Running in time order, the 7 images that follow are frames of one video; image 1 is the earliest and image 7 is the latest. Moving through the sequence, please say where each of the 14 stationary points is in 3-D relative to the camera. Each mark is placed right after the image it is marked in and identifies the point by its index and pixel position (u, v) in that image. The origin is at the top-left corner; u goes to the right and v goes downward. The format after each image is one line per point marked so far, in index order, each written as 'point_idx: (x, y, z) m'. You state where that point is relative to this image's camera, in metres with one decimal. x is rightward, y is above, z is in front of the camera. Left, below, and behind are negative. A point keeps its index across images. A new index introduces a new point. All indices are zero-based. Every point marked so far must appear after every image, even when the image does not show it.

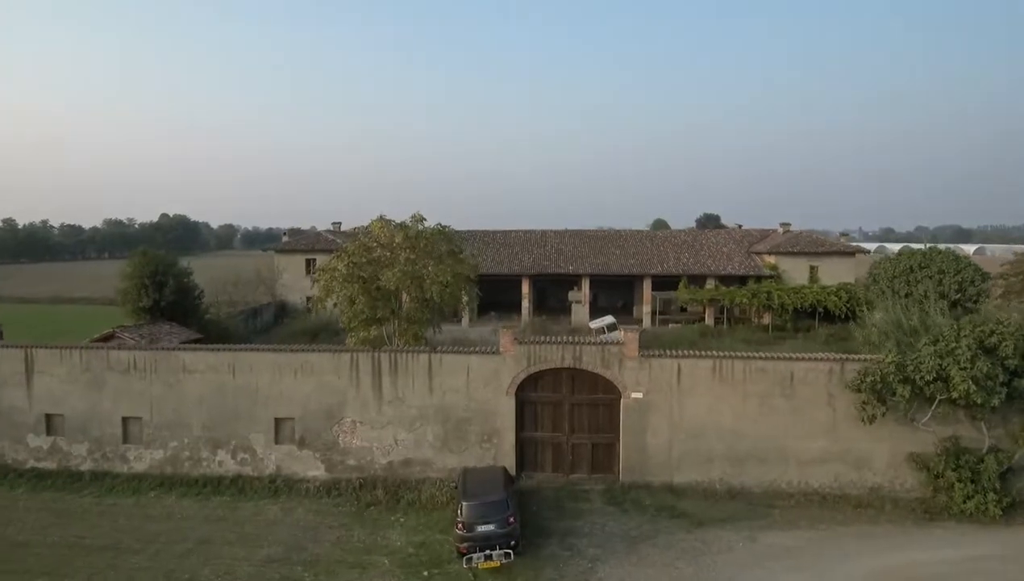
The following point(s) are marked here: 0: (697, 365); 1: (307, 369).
0: (+3.5, -1.4, +10.4) m
1: (-4.0, -1.5, +10.9) m
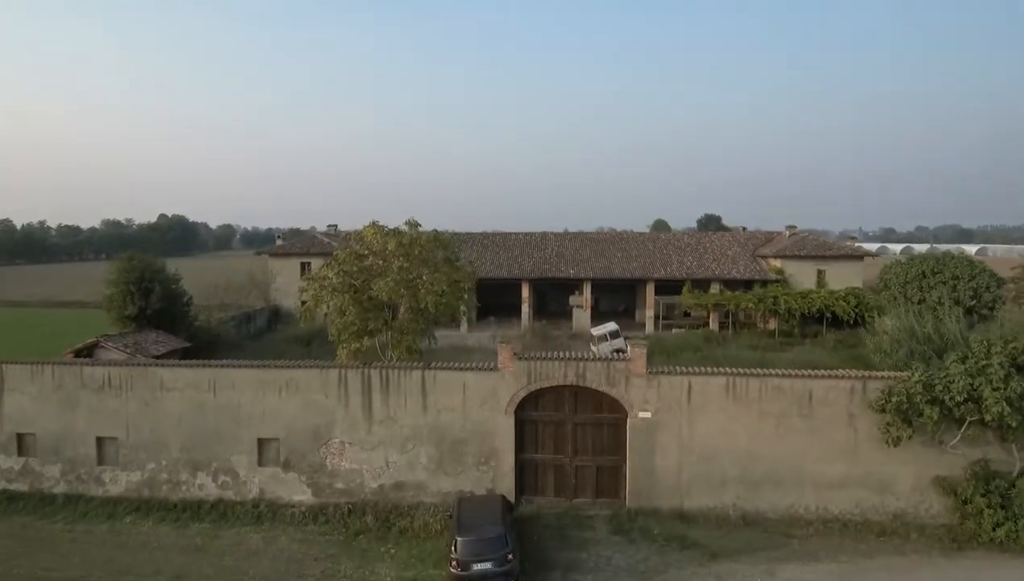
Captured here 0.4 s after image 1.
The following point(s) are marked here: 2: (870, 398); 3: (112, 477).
0: (+3.5, -1.6, +9.8) m
1: (-4.1, -1.8, +10.2) m
2: (+6.4, -1.9, +9.8) m
3: (-7.8, -3.6, +10.8) m
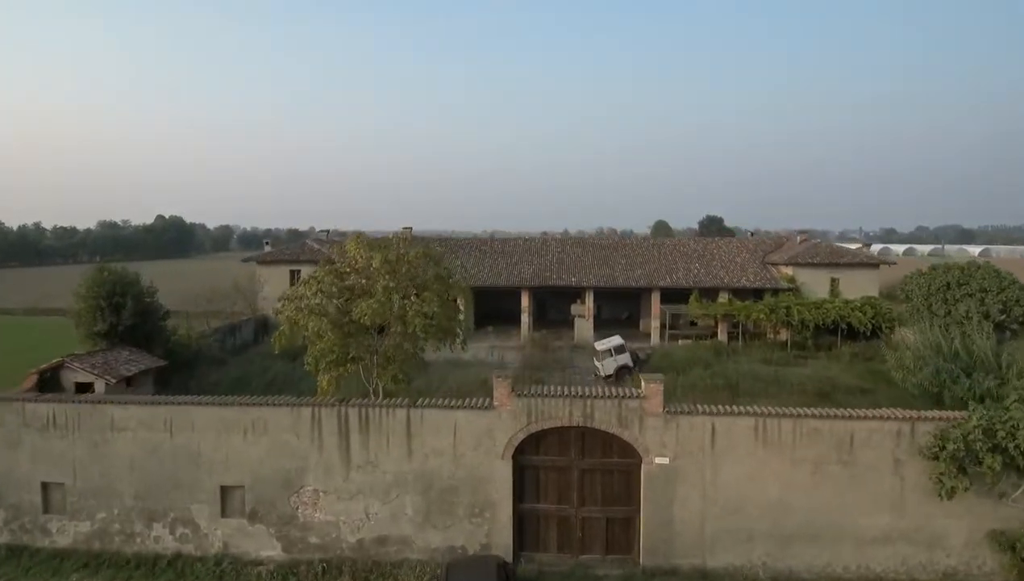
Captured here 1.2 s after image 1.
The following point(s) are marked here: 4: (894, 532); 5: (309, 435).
0: (+3.5, -2.1, +8.5) m
1: (-4.1, -2.2, +8.9) m
2: (+6.3, -2.3, +8.6) m
3: (-7.9, -4.1, +9.6) m
4: (+6.0, -3.8, +8.7) m
5: (-3.3, -2.3, +8.9) m
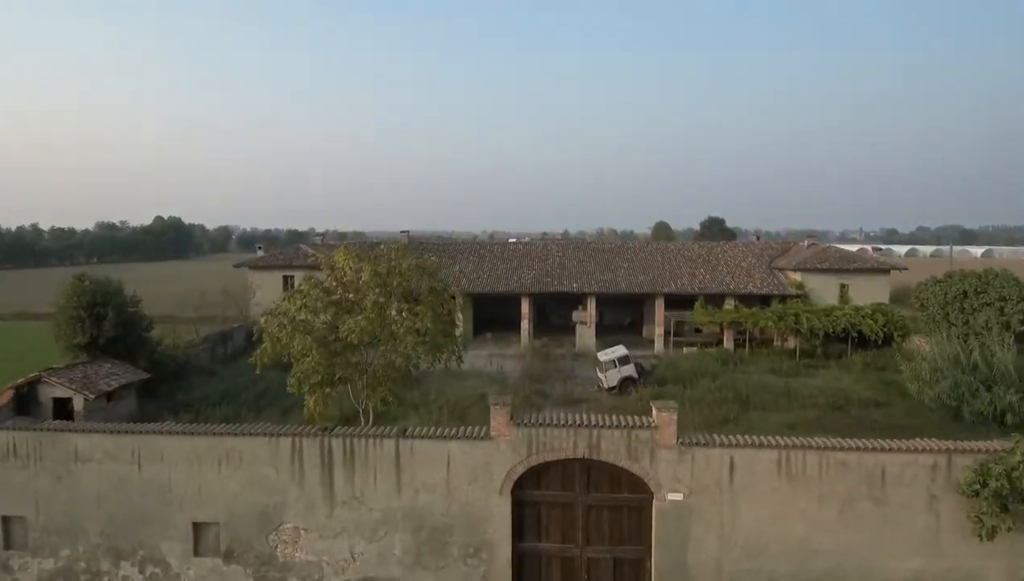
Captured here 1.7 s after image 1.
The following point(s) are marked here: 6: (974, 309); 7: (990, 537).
0: (+3.4, -2.3, +7.8) m
1: (-4.1, -2.5, +8.2) m
2: (+6.3, -2.6, +7.9) m
3: (-7.9, -4.4, +8.8) m
4: (+6.0, -4.1, +8.0) m
5: (-3.3, -2.6, +8.2) m
6: (+15.5, -0.6, +18.6) m
7: (+6.6, -3.4, +7.6) m
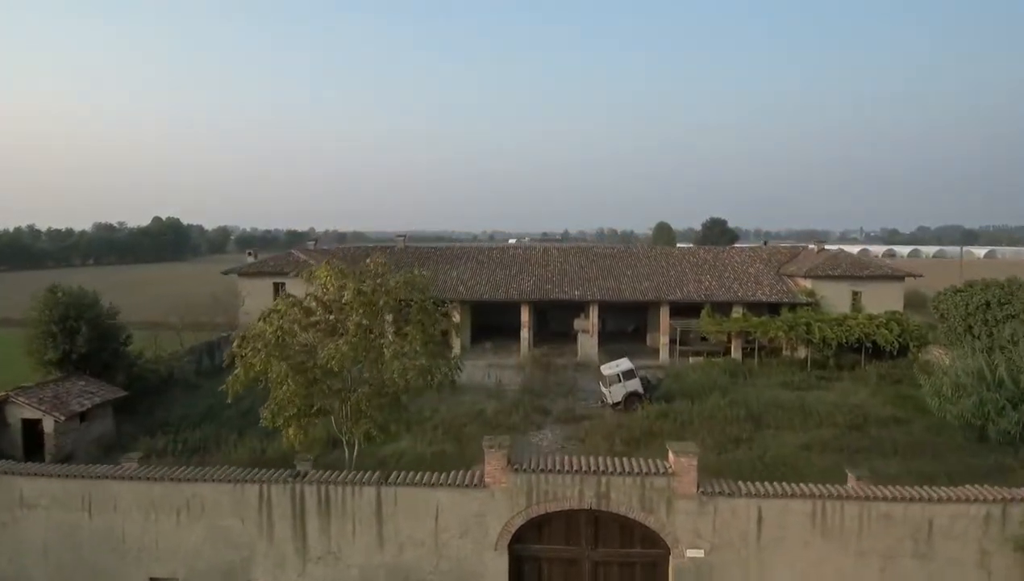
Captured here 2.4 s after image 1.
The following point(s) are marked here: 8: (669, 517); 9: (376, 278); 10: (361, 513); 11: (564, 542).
0: (+3.4, -2.7, +6.8) m
1: (-4.1, -2.8, +7.2) m
2: (+6.3, -3.0, +6.9) m
3: (-7.9, -4.7, +7.9) m
4: (+6.0, -4.4, +7.0) m
5: (-3.3, -3.0, +7.2) m
6: (+15.5, -0.9, +17.6) m
7: (+6.6, -3.7, +6.7) m
8: (+2.0, -2.8, +6.9) m
9: (-2.5, +0.2, +9.9) m
10: (-1.9, -2.9, +7.1) m
11: (+0.7, -3.2, +7.1) m
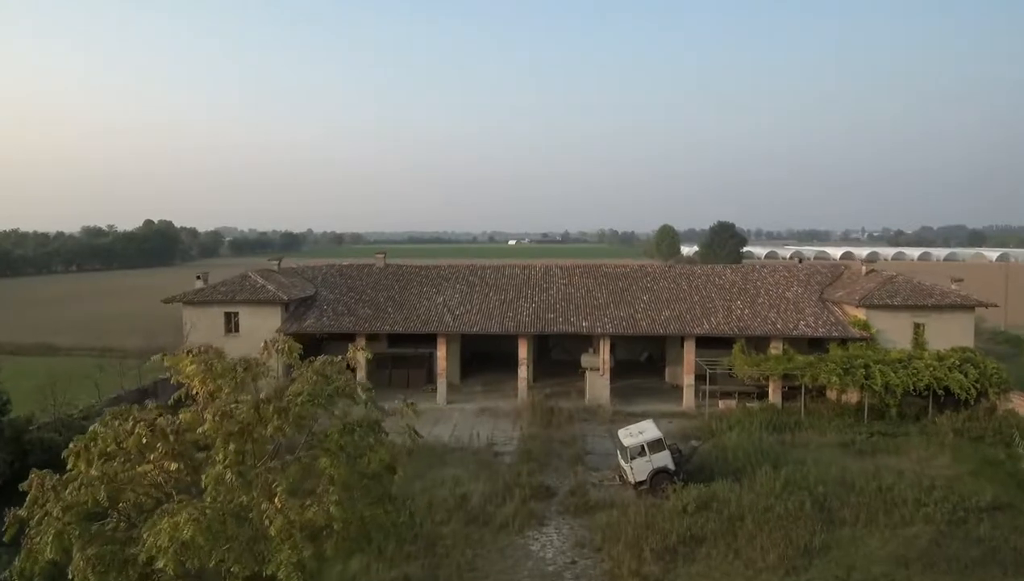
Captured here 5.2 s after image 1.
0: (+3.2, -3.9, +2.9) m
1: (-4.3, -4.0, +3.3) m
2: (+6.1, -4.2, +3.0) m
3: (-8.1, -5.9, +3.9) m
4: (+5.8, -5.6, +3.1) m
5: (-3.5, -4.2, +3.3) m
6: (+15.3, -2.1, +13.7) m
7: (+6.4, -4.9, +2.7) m
8: (+1.8, -4.0, +2.9) m
9: (-2.6, -1.0, +6.0) m
10: (-2.1, -4.1, +3.2) m
11: (+0.5, -4.4, +3.2) m
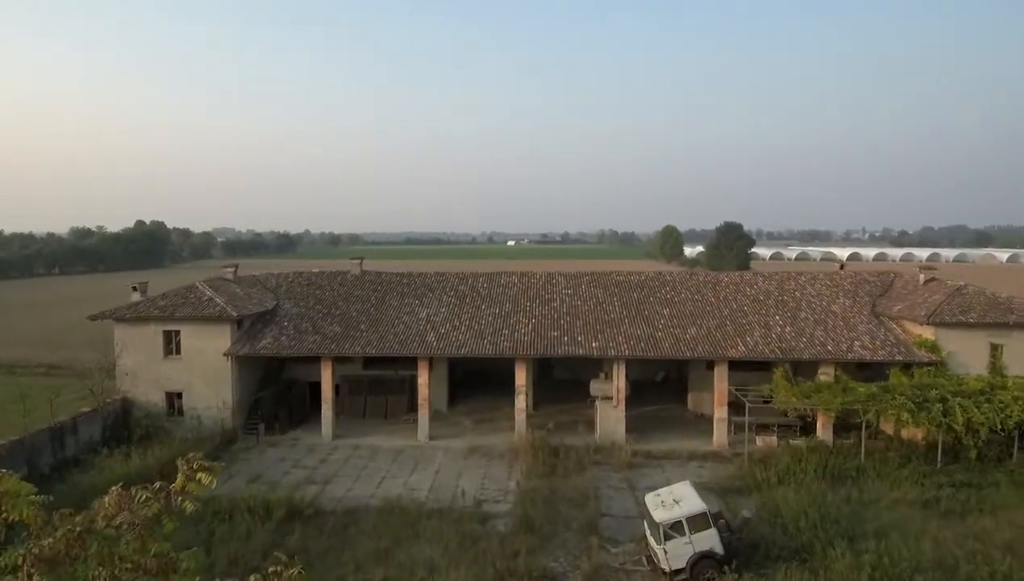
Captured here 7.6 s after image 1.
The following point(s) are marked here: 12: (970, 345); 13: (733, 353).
0: (+3.1, -4.3, -0.6) m
1: (-4.4, -4.5, -0.2) m
2: (+6.0, -4.6, -0.5) m
3: (-8.2, -6.4, +0.4) m
4: (+5.7, -6.1, -0.4) m
5: (-3.6, -4.6, -0.2) m
6: (+15.2, -2.5, +10.2) m
7: (+6.3, -5.4, -0.7) m
8: (+1.7, -4.5, -0.5) m
9: (-2.7, -1.4, +2.5) m
10: (-2.2, -4.5, -0.3) m
11: (+0.4, -4.9, -0.3) m
12: (+14.1, -1.6, +17.0) m
13: (+6.8, -1.9, +17.2) m
